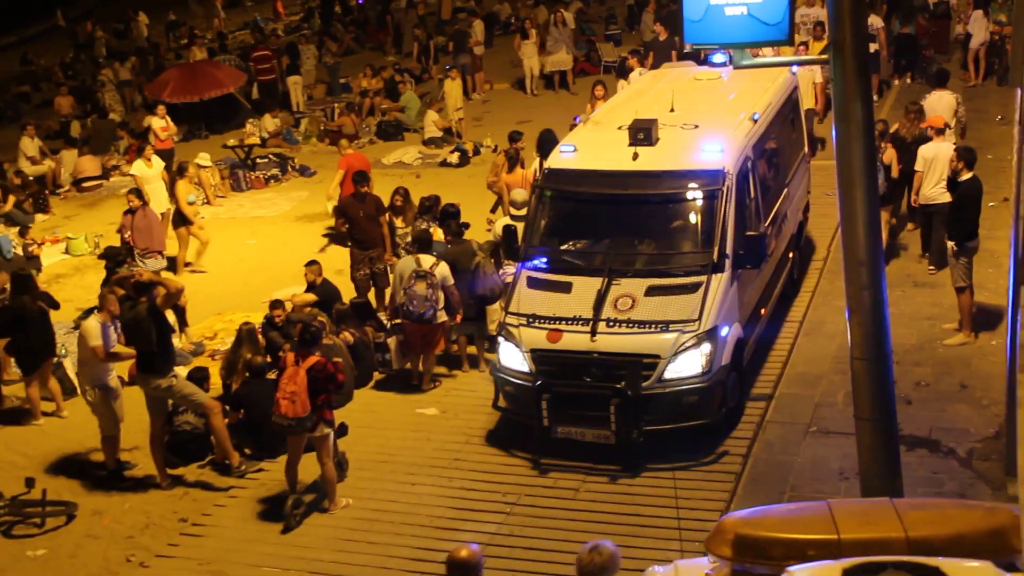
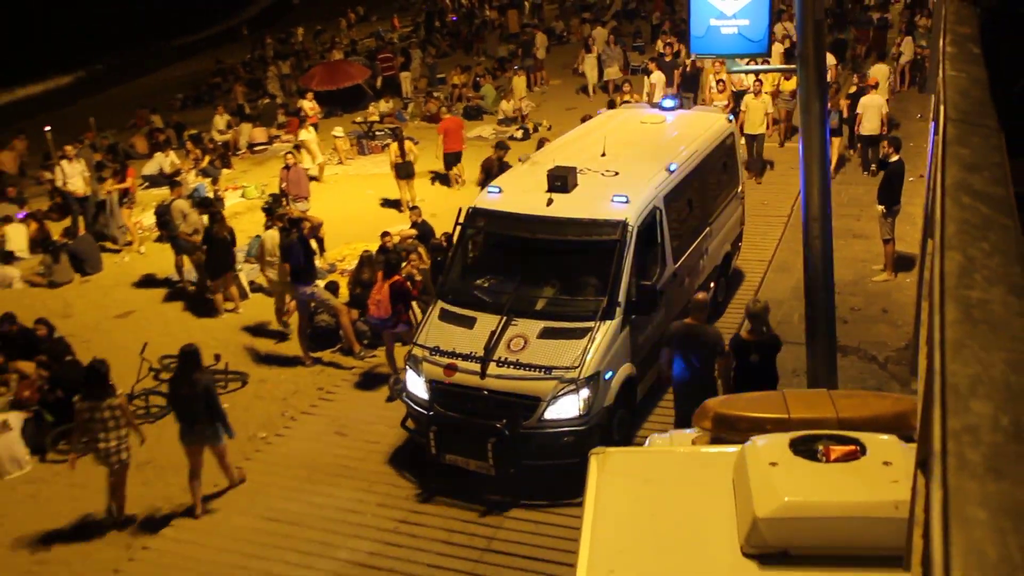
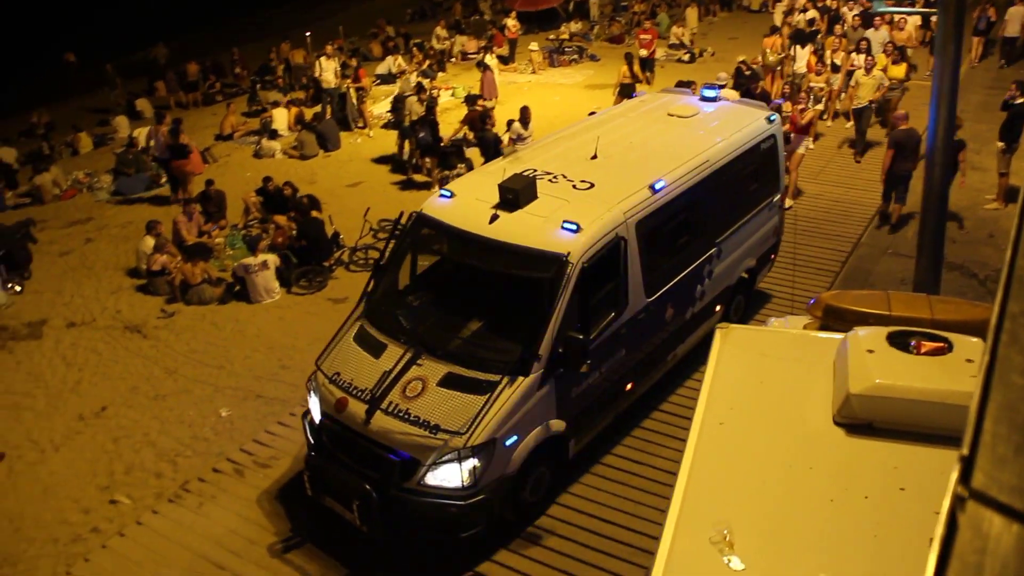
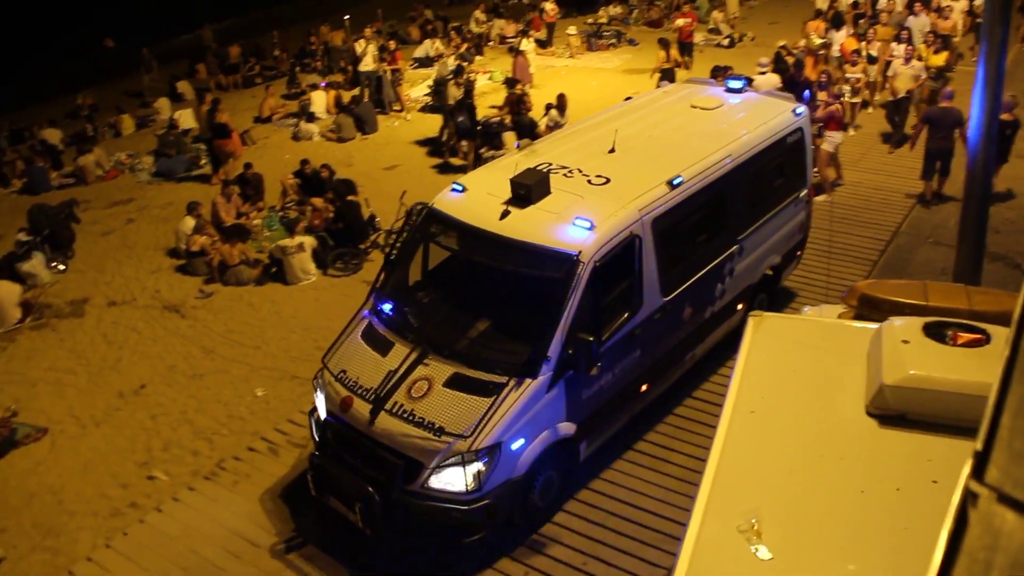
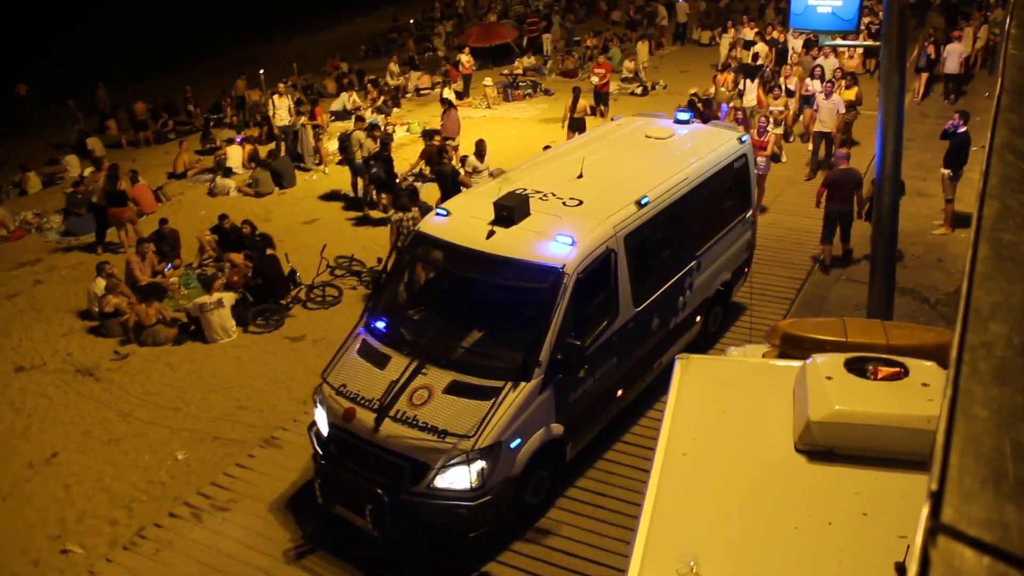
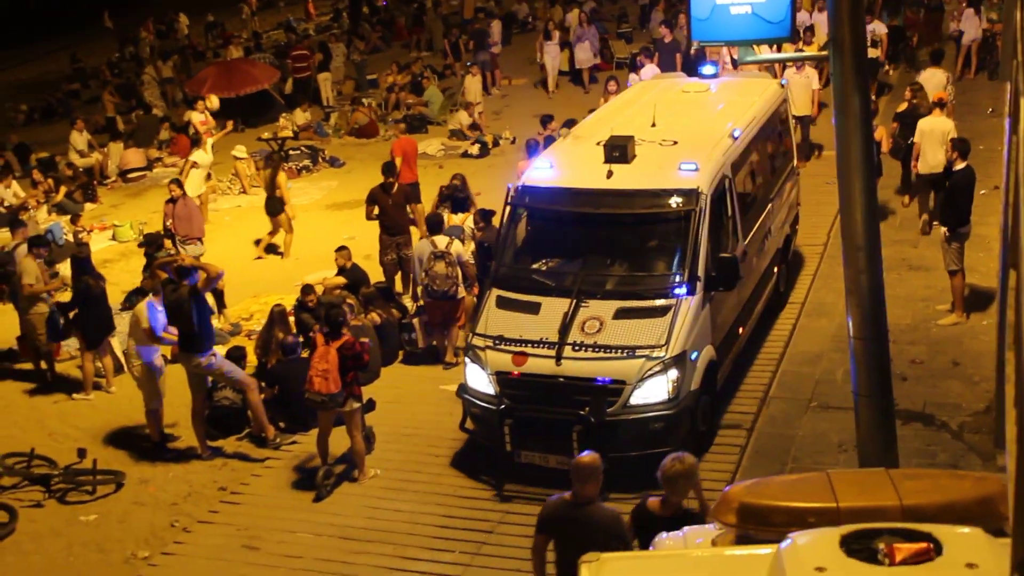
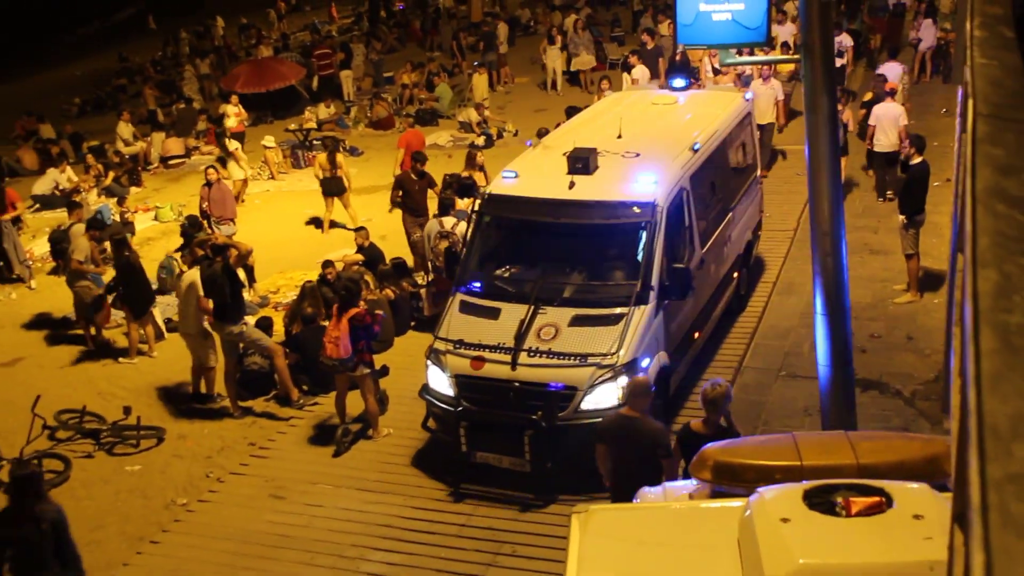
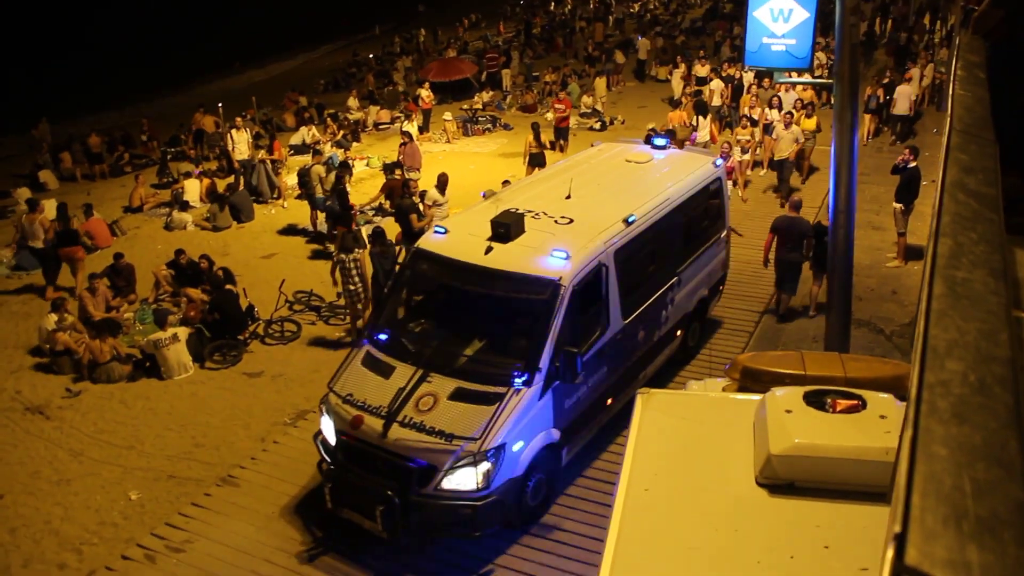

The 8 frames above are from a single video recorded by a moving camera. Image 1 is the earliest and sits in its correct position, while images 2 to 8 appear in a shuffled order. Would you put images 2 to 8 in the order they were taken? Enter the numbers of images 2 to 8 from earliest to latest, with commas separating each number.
6, 7, 2, 8, 5, 3, 4
